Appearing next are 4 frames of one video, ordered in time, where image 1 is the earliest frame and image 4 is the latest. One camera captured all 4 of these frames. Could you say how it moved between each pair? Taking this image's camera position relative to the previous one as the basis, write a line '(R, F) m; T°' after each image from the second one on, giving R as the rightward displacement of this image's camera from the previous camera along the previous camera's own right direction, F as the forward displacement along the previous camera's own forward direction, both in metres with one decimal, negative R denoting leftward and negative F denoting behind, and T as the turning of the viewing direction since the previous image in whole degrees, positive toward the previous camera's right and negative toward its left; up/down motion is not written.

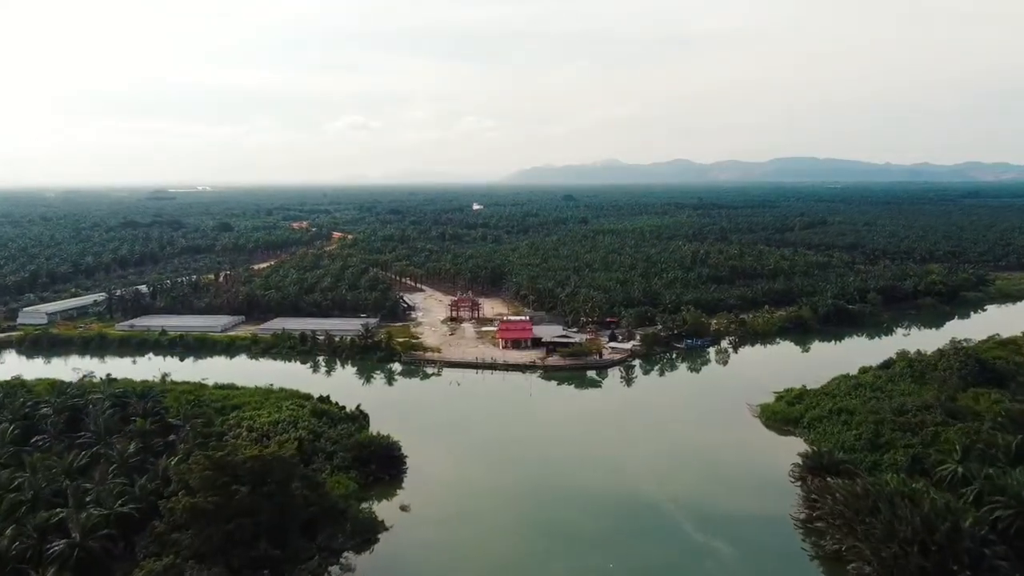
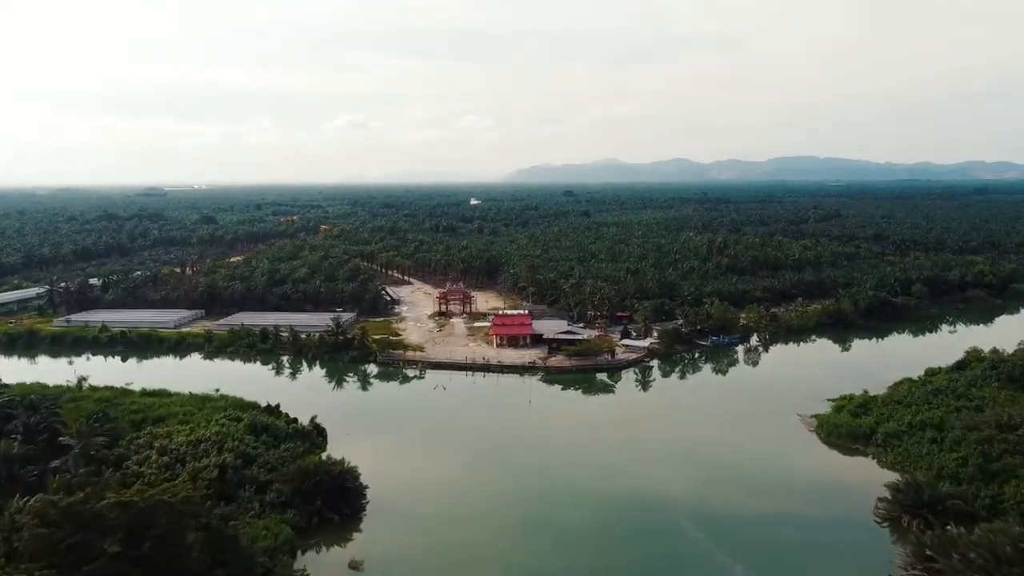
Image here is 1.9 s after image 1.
(+0.2, +7.5) m; 0°
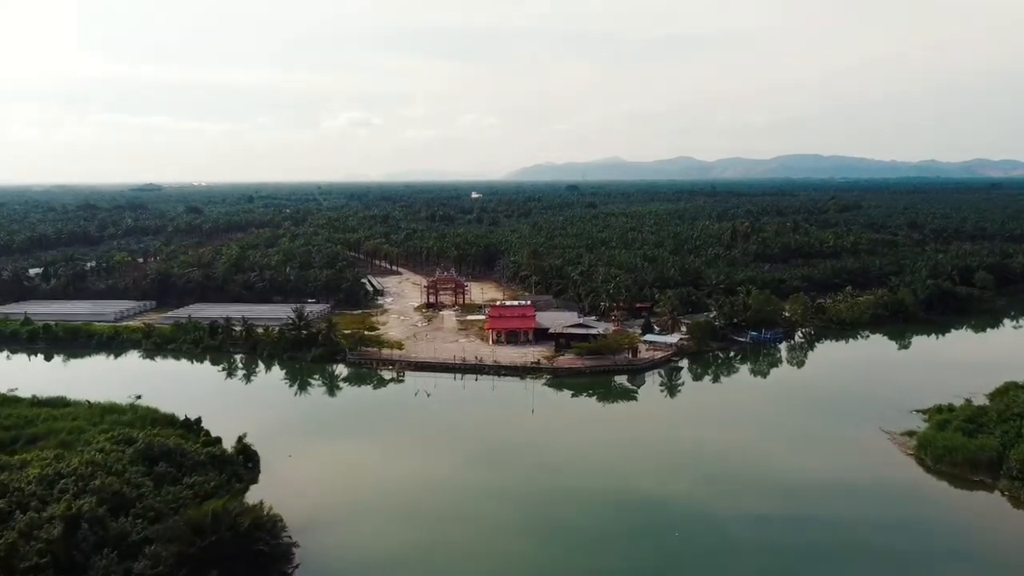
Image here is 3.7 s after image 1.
(+0.2, +7.5) m; 0°
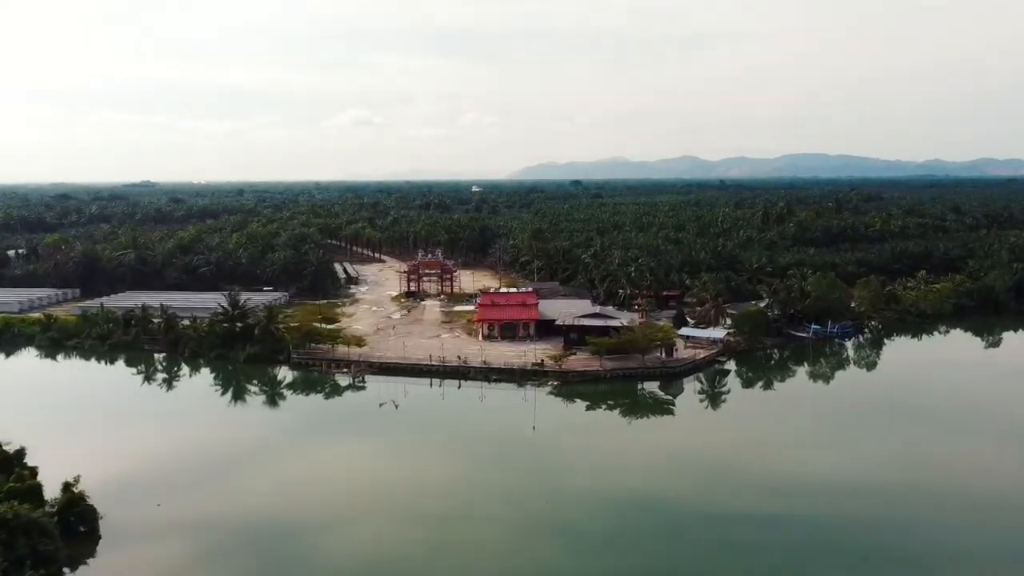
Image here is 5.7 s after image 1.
(+0.2, +8.1) m; 0°
